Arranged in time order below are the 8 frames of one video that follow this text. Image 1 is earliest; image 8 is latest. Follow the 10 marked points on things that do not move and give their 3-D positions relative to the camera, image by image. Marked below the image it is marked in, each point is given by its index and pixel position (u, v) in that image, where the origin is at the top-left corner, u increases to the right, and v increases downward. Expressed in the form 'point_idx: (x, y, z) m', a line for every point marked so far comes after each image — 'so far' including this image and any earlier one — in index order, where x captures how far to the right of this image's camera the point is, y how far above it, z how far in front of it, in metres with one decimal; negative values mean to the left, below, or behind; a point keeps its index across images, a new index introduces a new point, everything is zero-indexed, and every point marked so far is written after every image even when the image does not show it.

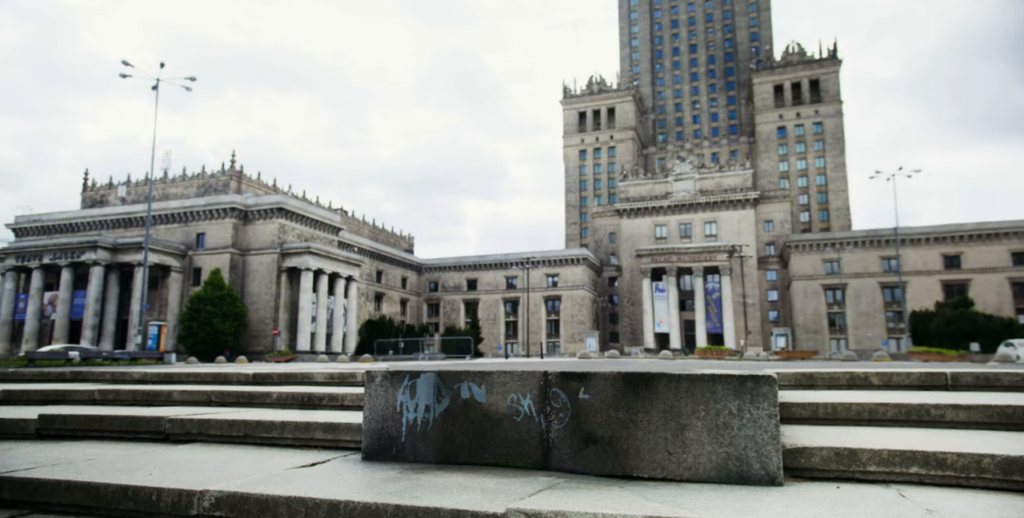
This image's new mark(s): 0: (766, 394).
0: (+1.7, -0.9, +4.5) m
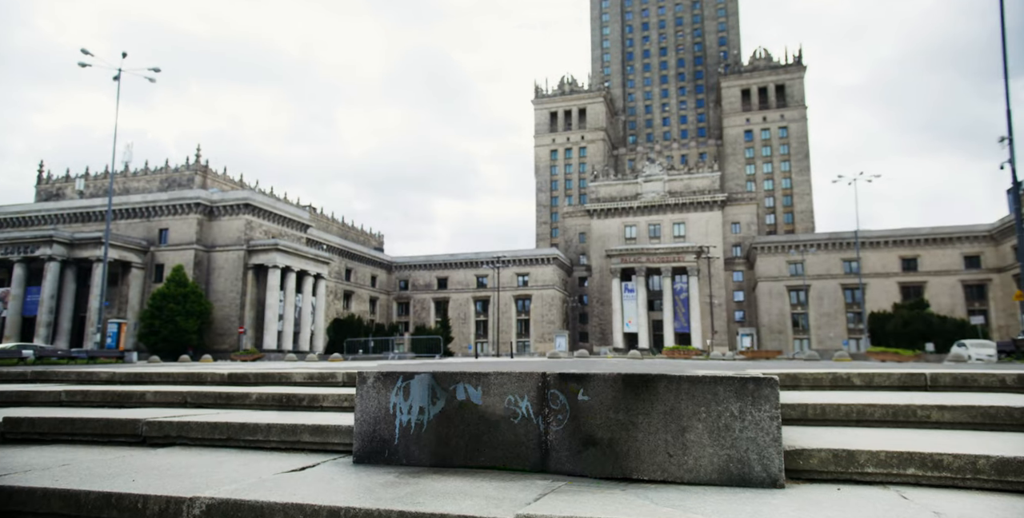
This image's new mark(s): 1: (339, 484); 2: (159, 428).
0: (+1.7, -0.9, +4.5) m
1: (-1.2, -1.5, +4.5) m
2: (-3.3, -1.6, +6.3) m
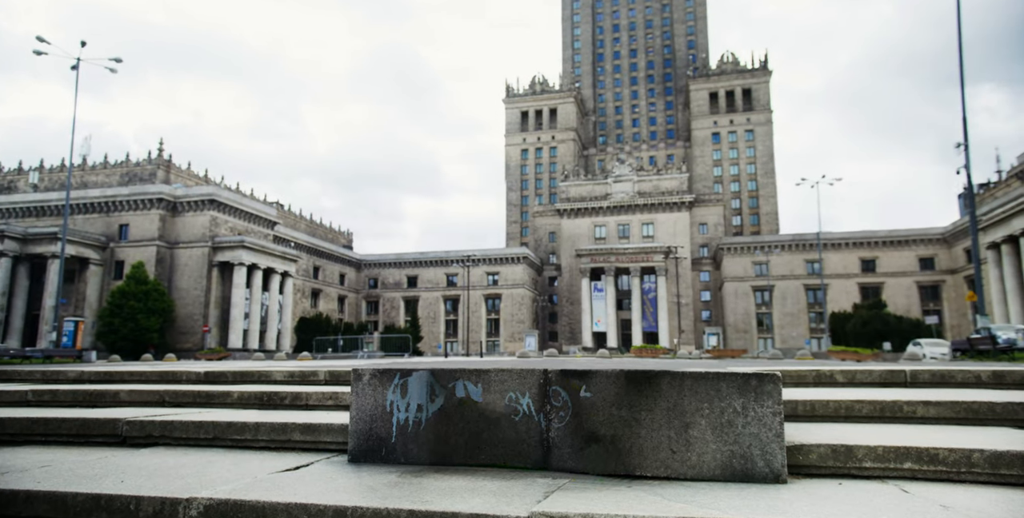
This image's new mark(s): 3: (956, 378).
0: (+1.7, -0.9, +4.5) m
1: (-1.2, -1.5, +4.4) m
2: (-3.4, -1.5, +6.1) m
3: (+5.1, -1.4, +7.7) m
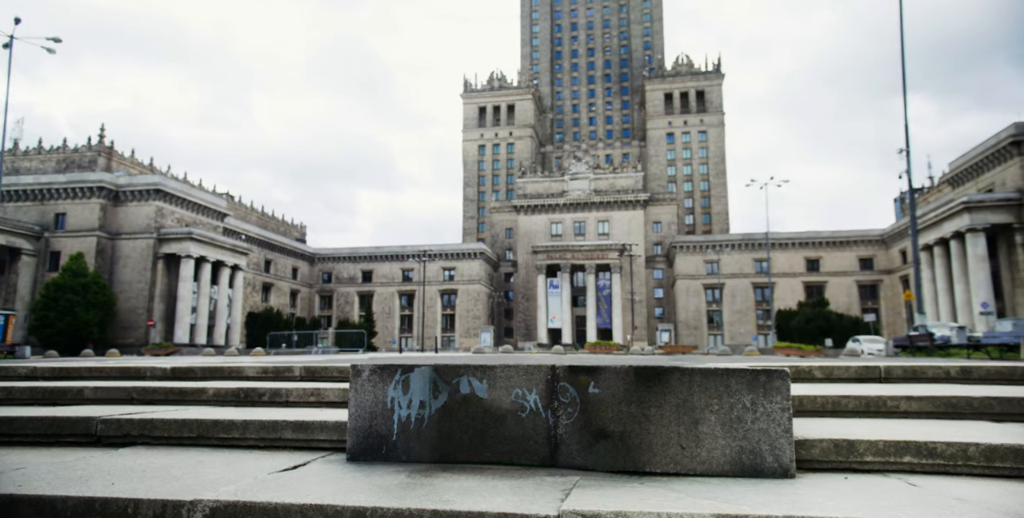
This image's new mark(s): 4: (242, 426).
0: (+1.8, -0.9, +4.5) m
1: (-1.1, -1.4, +4.2) m
2: (-3.4, -1.5, +5.8) m
3: (+4.9, -1.4, +8.0) m
4: (-2.3, -1.4, +5.6) m
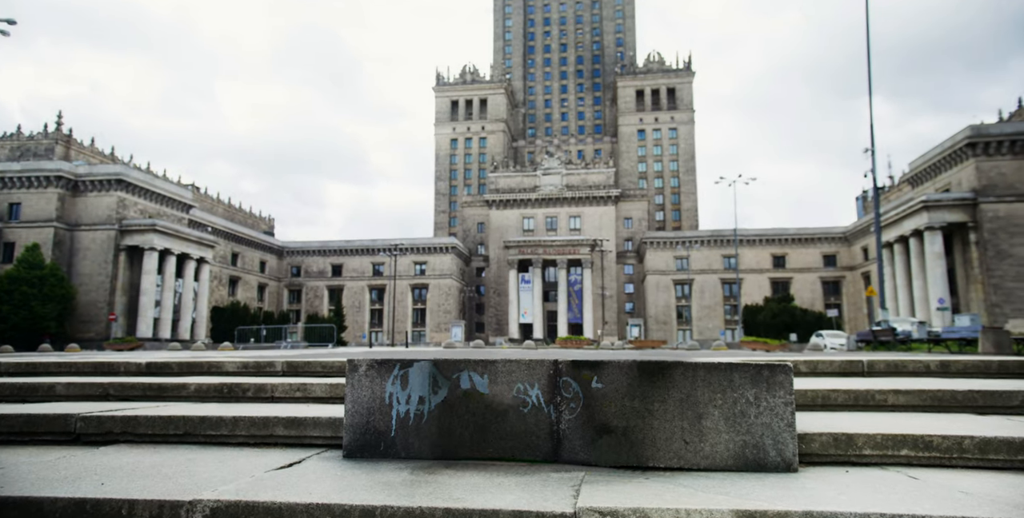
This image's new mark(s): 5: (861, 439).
0: (+1.8, -0.8, +4.6) m
1: (-1.0, -1.4, +4.1) m
2: (-3.4, -1.4, +5.6) m
3: (+4.8, -1.3, +8.1) m
4: (-2.3, -1.3, +5.4) m
5: (+2.5, -1.3, +4.8) m
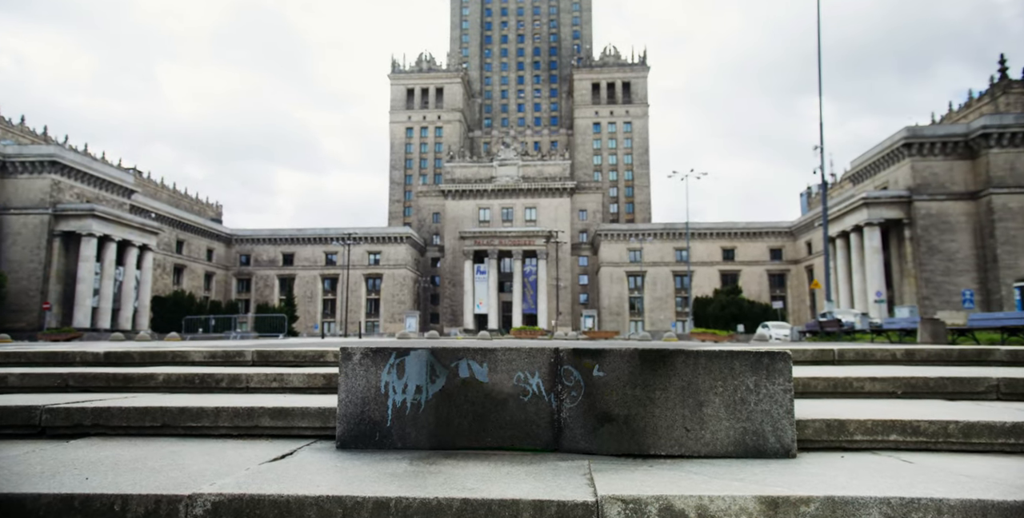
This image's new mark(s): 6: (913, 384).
0: (+1.9, -0.8, +4.6) m
1: (-1.0, -1.3, +4.0) m
2: (-3.5, -1.2, +5.2) m
3: (+4.6, -1.2, +8.4) m
4: (-2.3, -1.2, +5.2) m
5: (+2.5, -1.2, +4.9) m
6: (+4.0, -1.3, +6.7) m
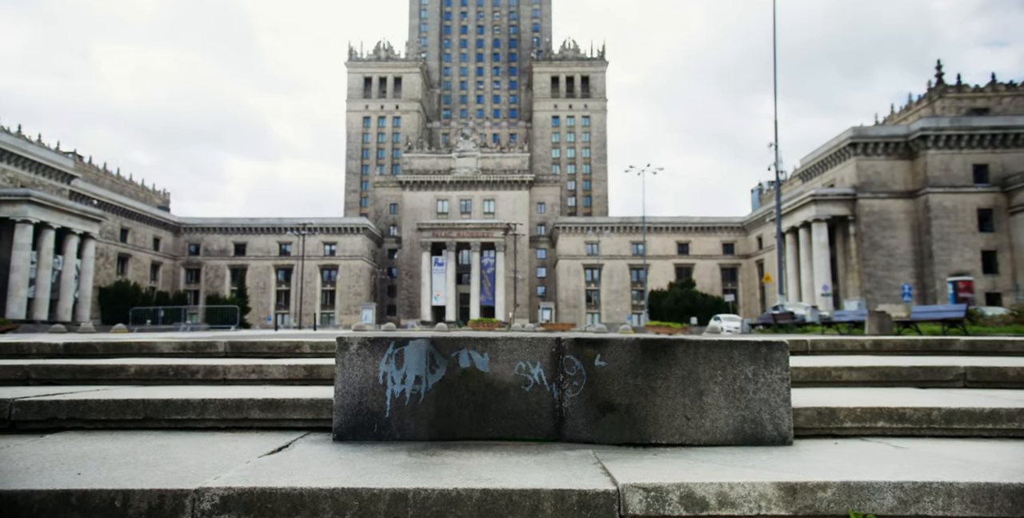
0: (+1.9, -0.7, +4.7) m
1: (-0.9, -1.2, +3.9) m
2: (-3.5, -1.1, +5.0) m
3: (+4.3, -1.1, +8.6) m
4: (-2.3, -1.1, +5.0) m
5: (+2.5, -1.2, +5.0) m
6: (+3.9, -1.2, +6.9) m
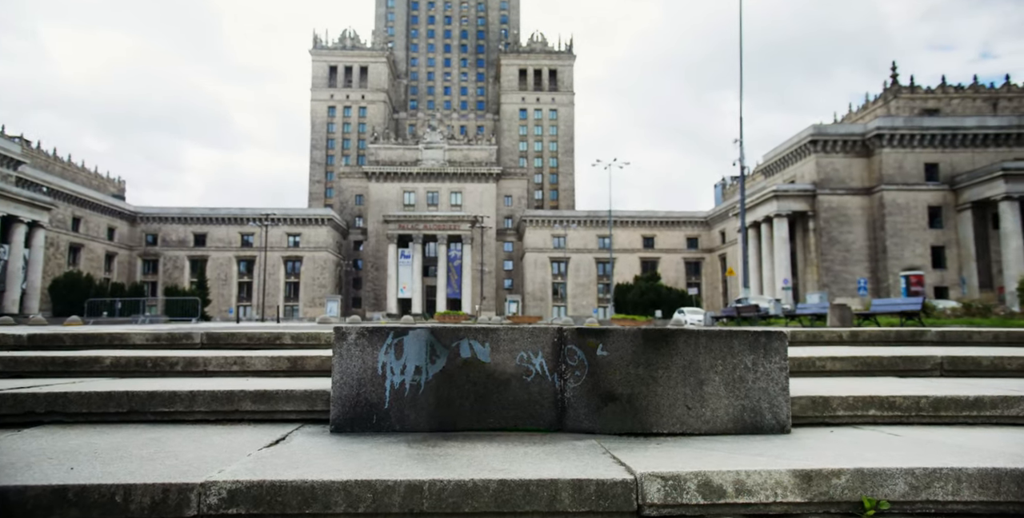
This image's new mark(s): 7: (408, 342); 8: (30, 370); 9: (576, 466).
0: (+1.9, -0.6, +4.7) m
1: (-0.9, -1.1, +3.8) m
2: (-3.5, -1.0, +4.7) m
3: (+4.1, -1.0, +8.8) m
4: (-2.3, -1.0, +4.8) m
5: (+2.5, -1.1, +5.1) m
6: (+3.7, -1.1, +7.0) m
7: (-0.7, -0.6, +4.6) m
8: (-4.6, -1.1, +6.4) m
9: (+0.3, -1.1, +3.6) m
